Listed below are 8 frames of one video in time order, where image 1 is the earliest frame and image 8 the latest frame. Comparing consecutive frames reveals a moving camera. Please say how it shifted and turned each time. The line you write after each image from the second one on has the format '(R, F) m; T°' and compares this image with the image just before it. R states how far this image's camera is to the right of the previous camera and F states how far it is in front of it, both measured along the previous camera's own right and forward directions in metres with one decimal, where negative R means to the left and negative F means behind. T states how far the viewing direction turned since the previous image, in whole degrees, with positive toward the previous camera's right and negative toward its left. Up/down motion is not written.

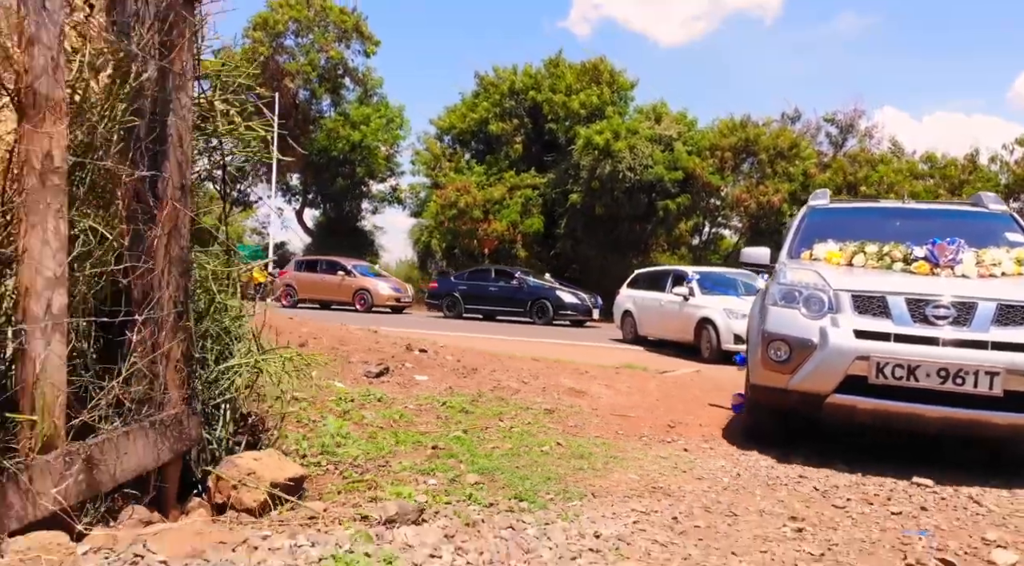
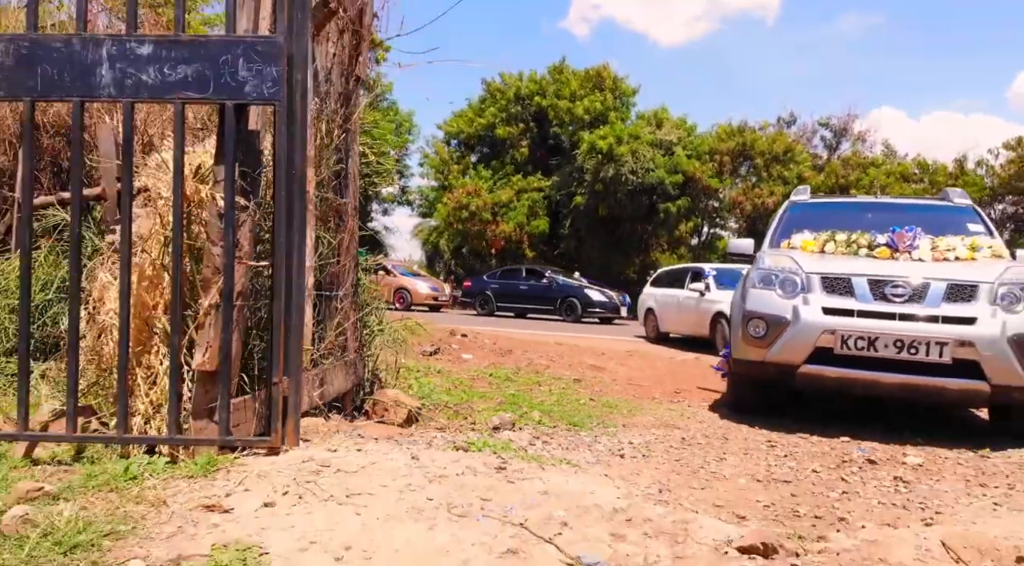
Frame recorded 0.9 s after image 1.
(-0.3, -1.3) m; 0°
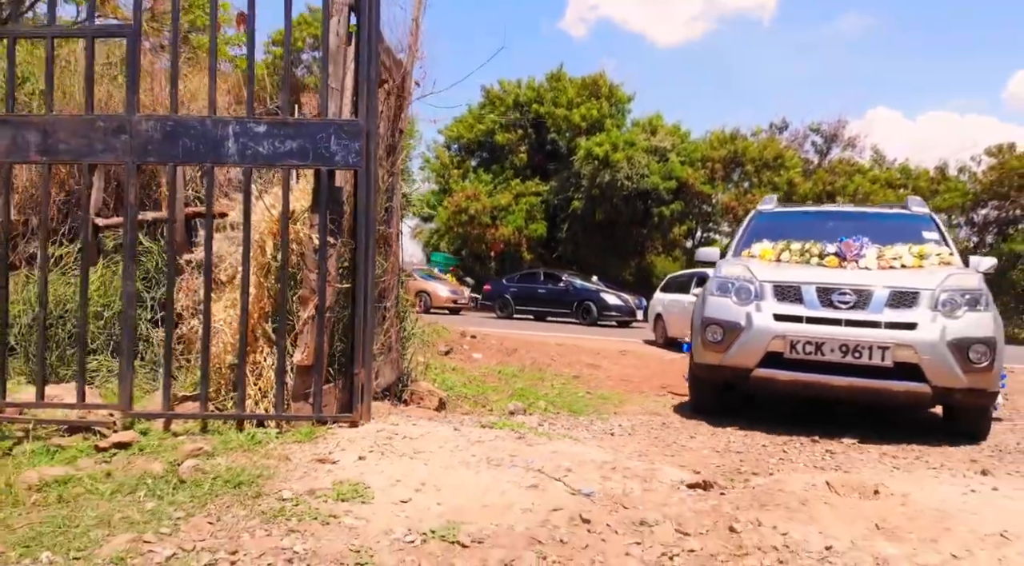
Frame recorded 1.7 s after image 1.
(-0.1, -0.9) m; 0°
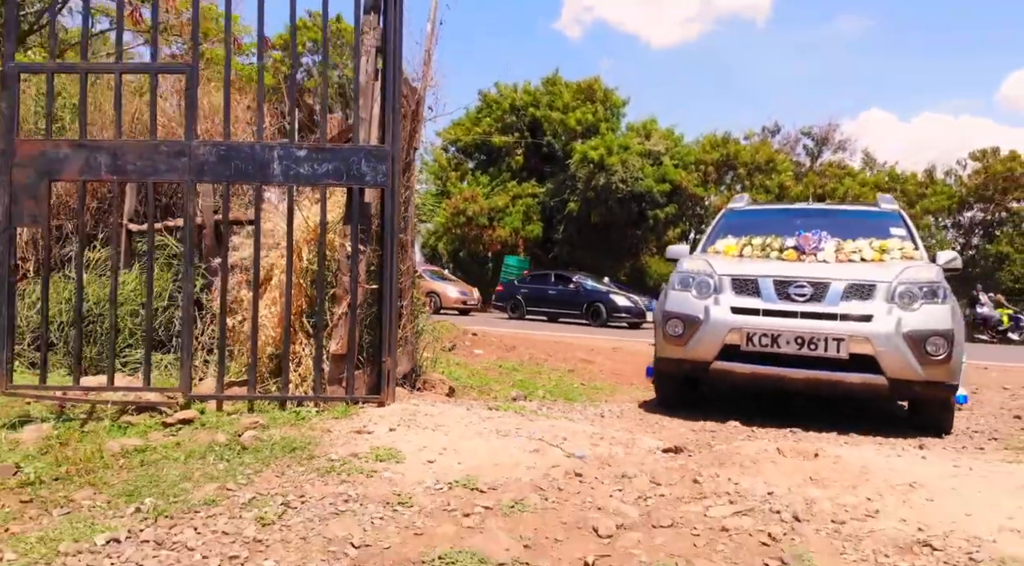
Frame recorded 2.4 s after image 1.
(0.0, -0.6) m; 0°
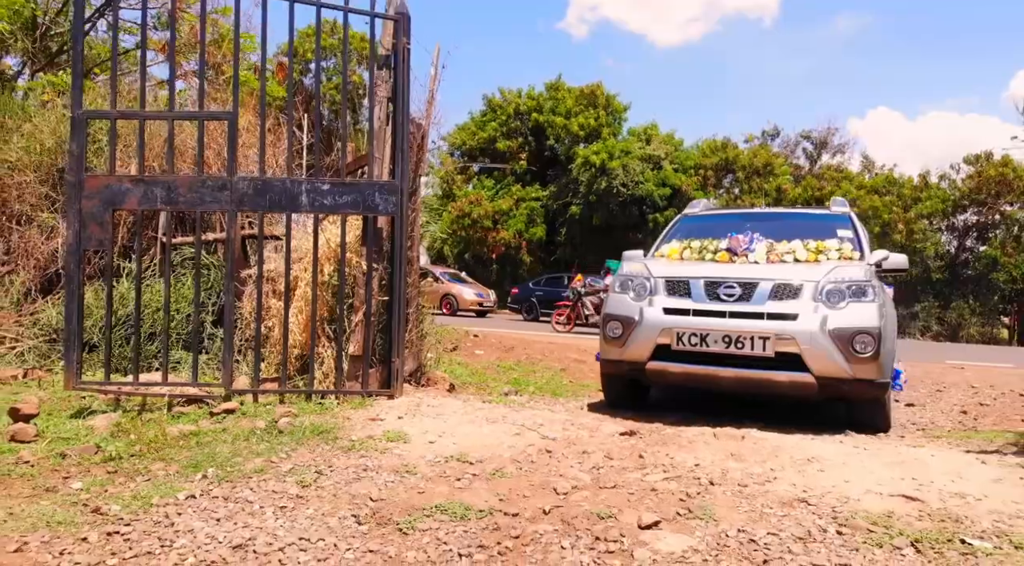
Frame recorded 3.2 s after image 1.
(+0.1, -0.8) m; 0°
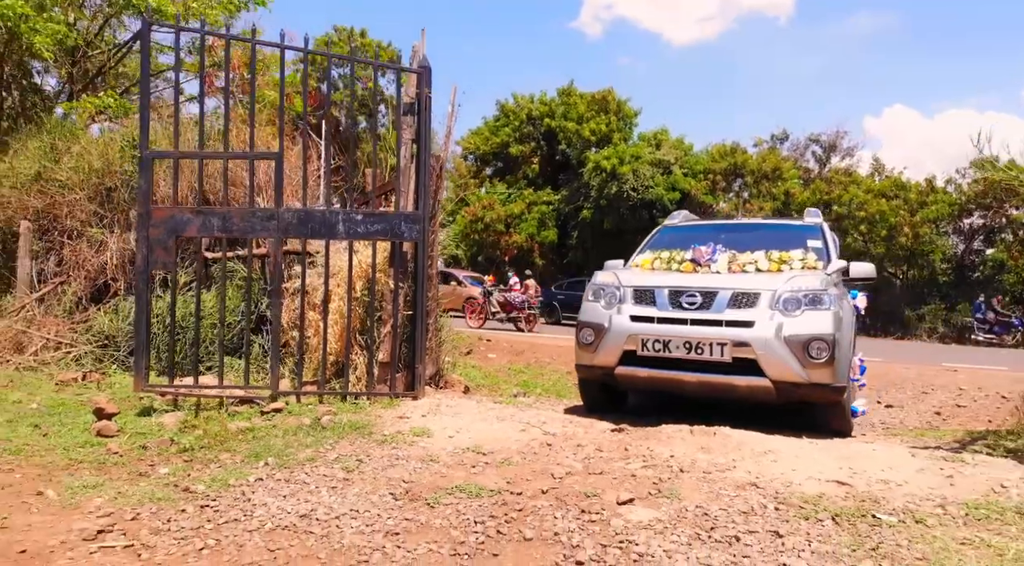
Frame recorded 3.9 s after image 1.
(0.0, -0.8) m; -1°
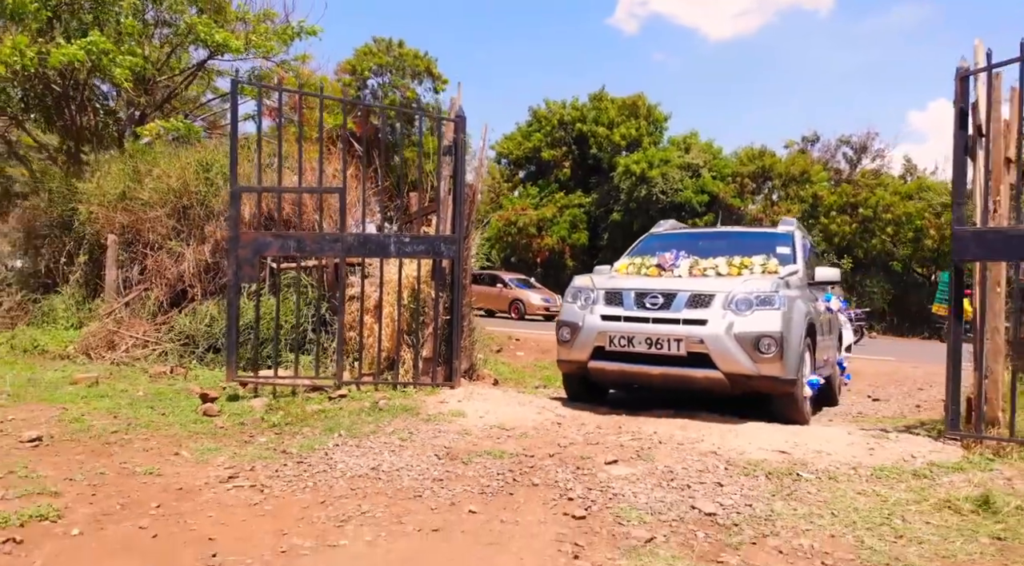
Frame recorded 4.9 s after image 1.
(+0.1, -1.3) m; -3°
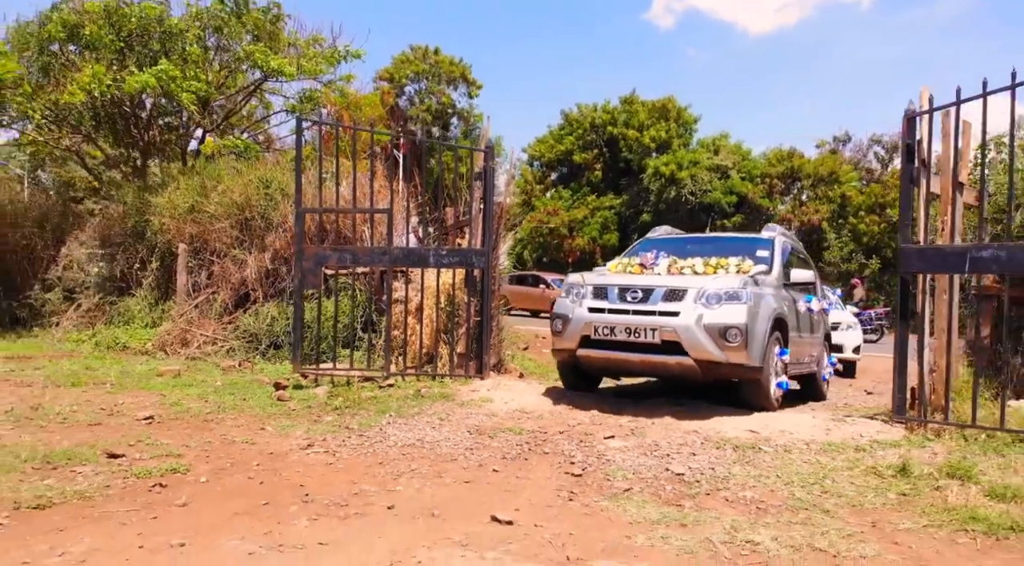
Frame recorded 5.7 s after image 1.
(+0.2, -1.3) m; -3°
